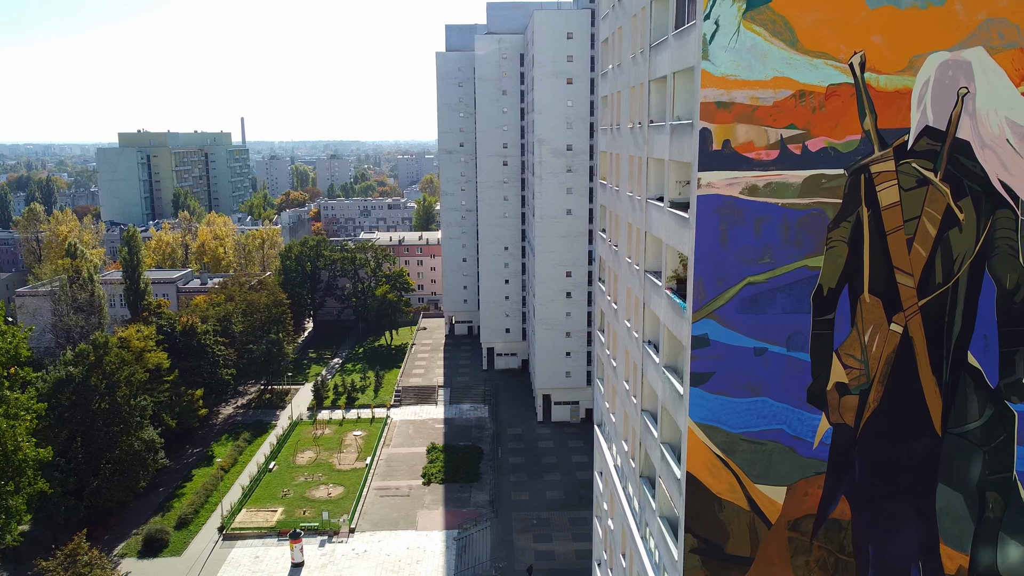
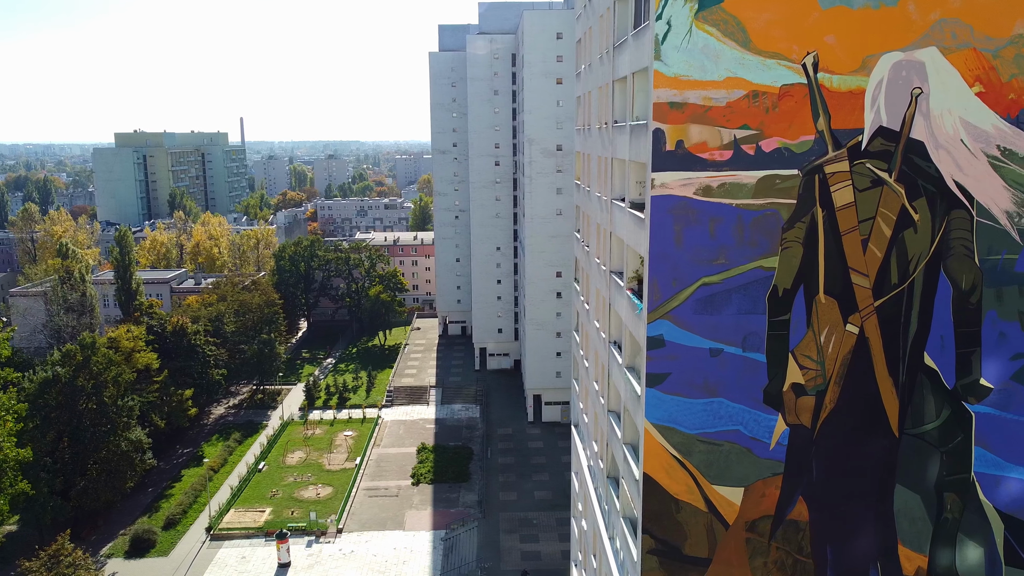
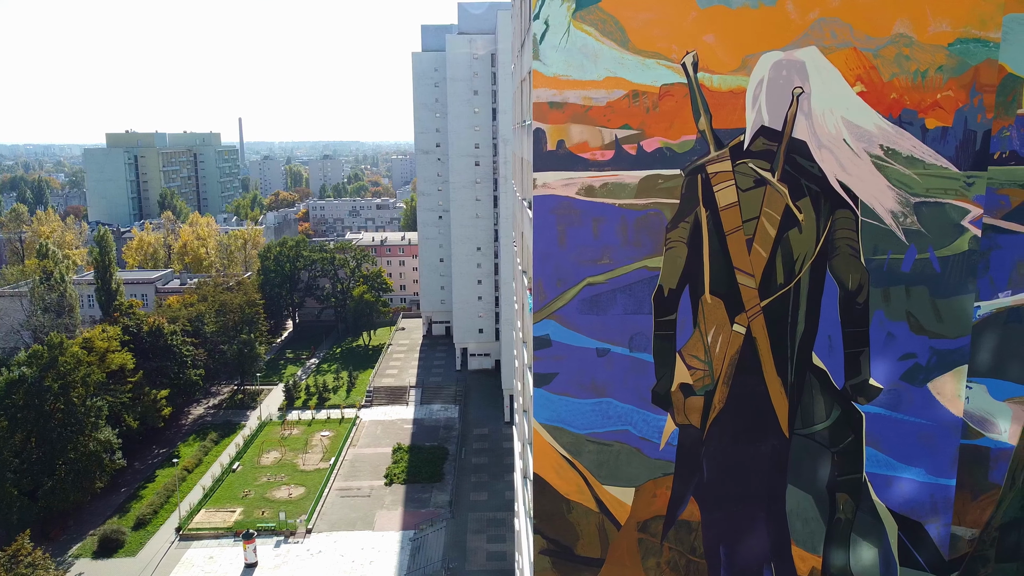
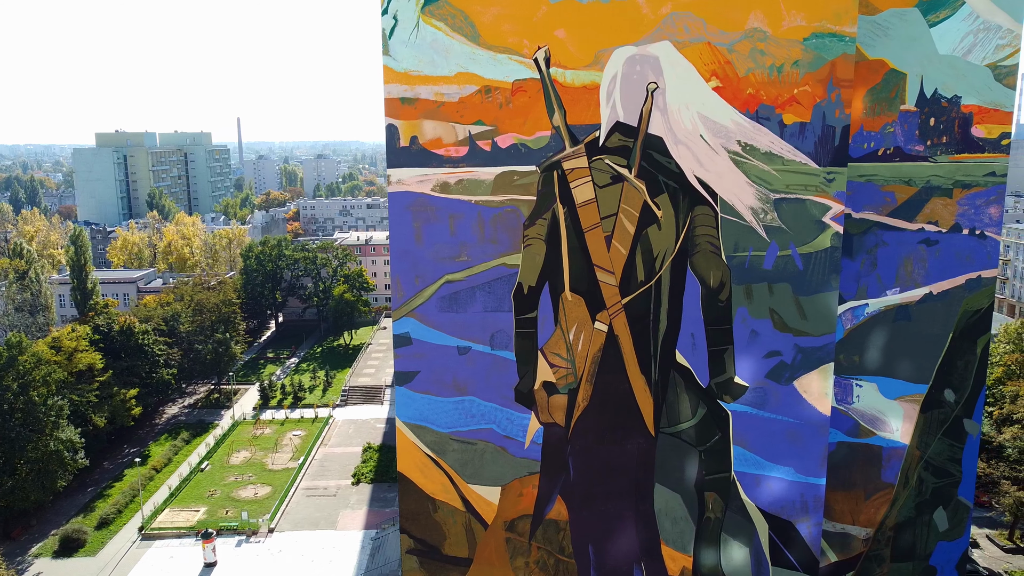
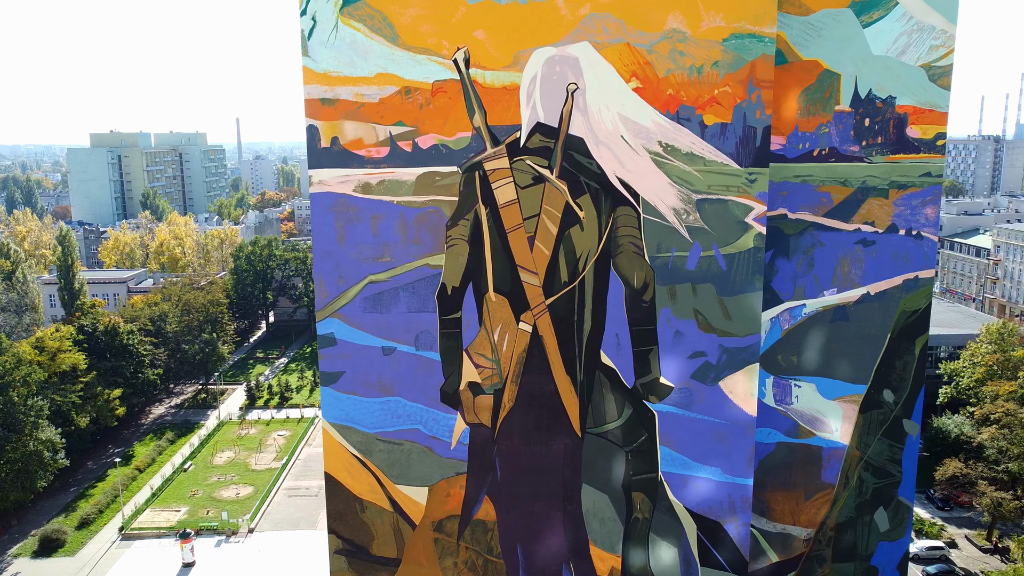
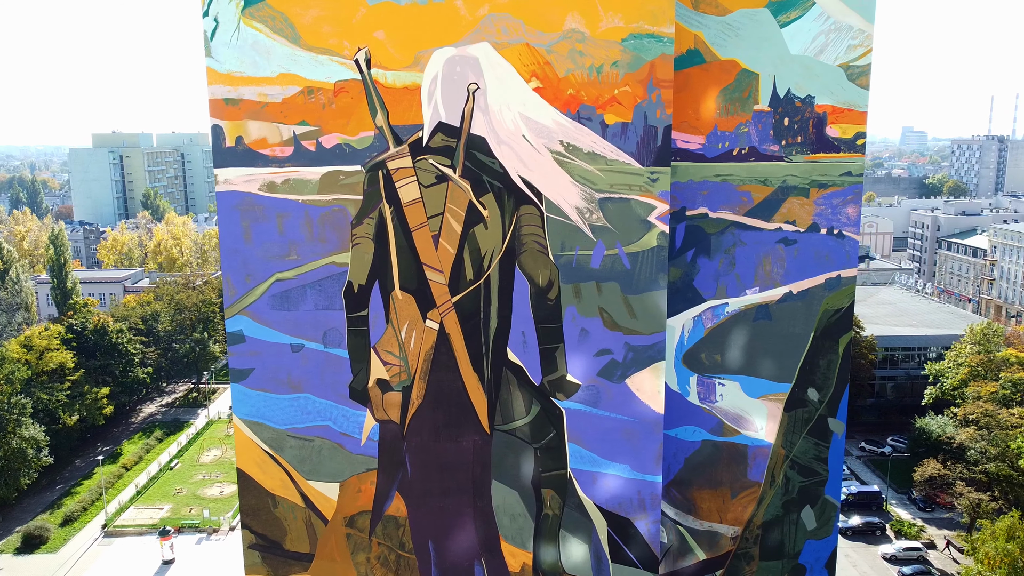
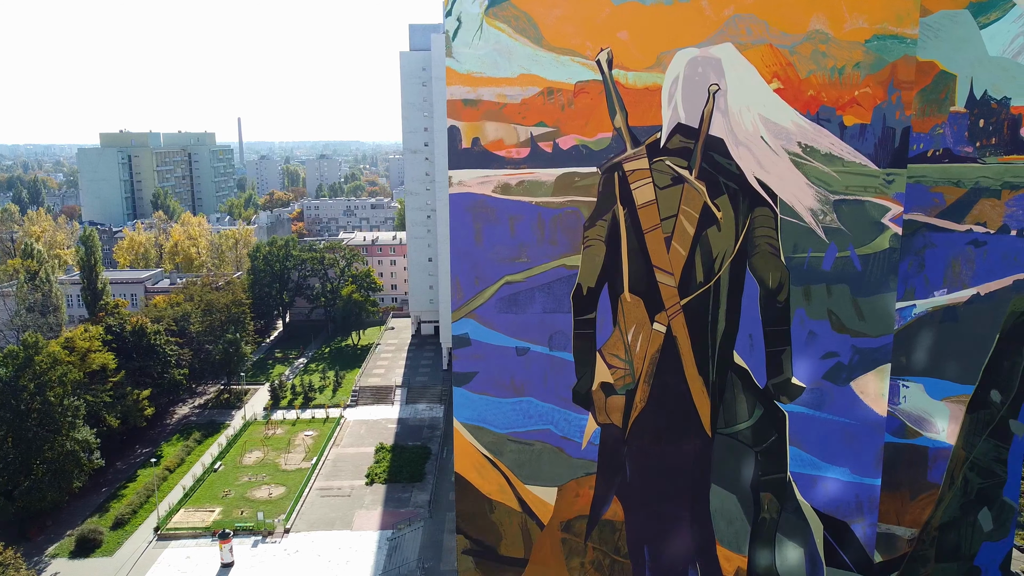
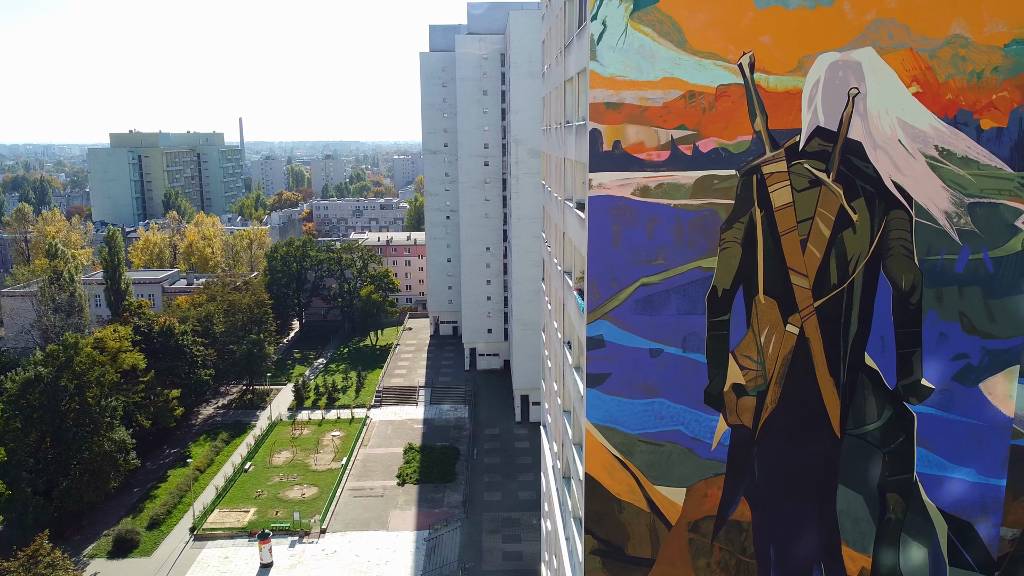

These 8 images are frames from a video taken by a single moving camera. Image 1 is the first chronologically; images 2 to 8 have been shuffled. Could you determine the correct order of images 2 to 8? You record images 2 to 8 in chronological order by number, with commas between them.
2, 8, 3, 7, 4, 5, 6
